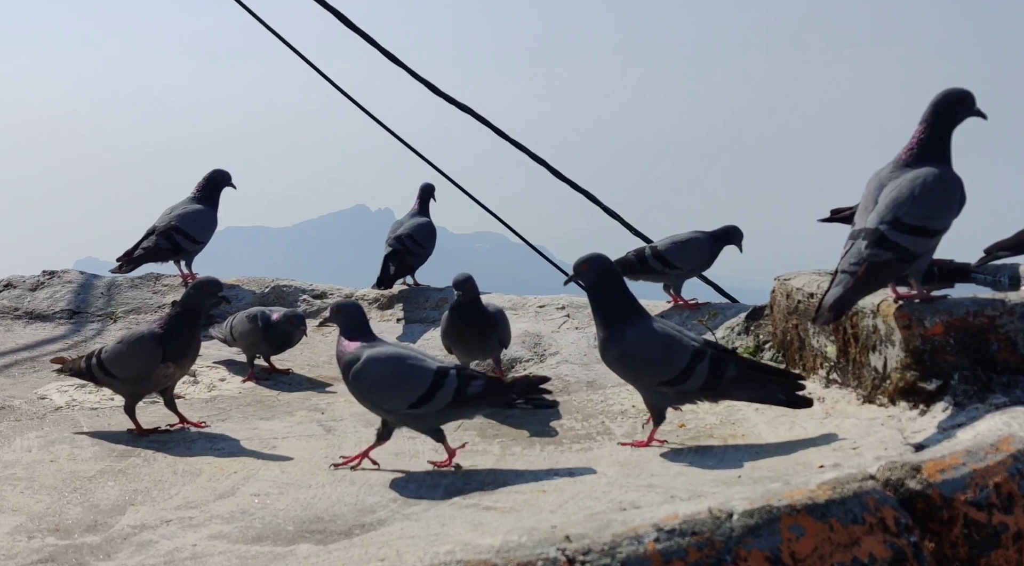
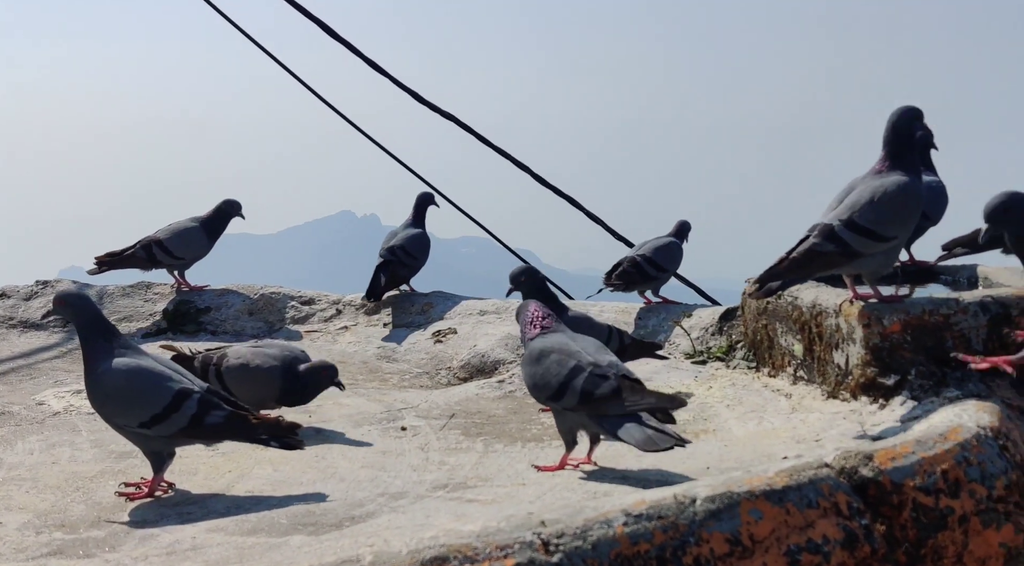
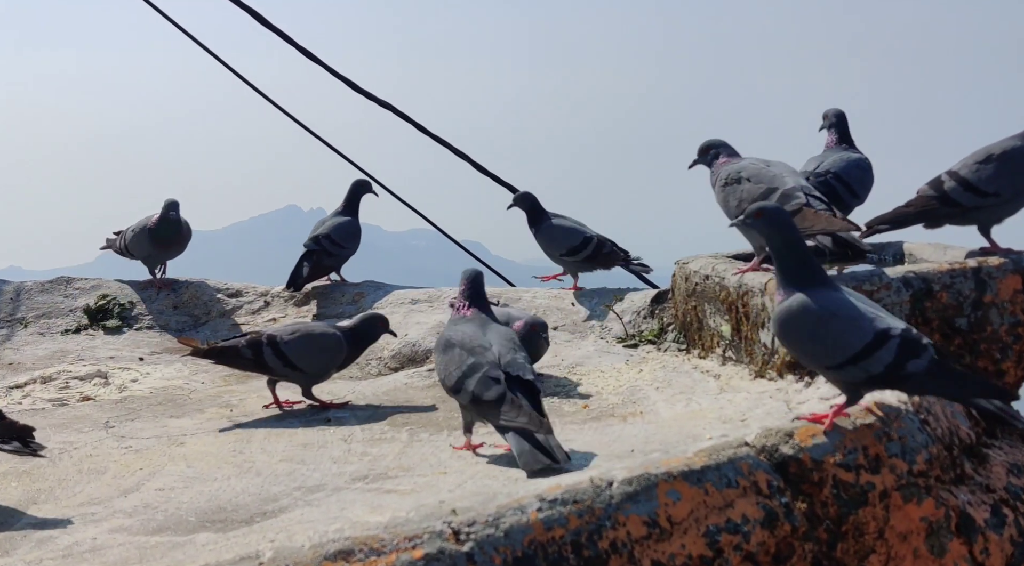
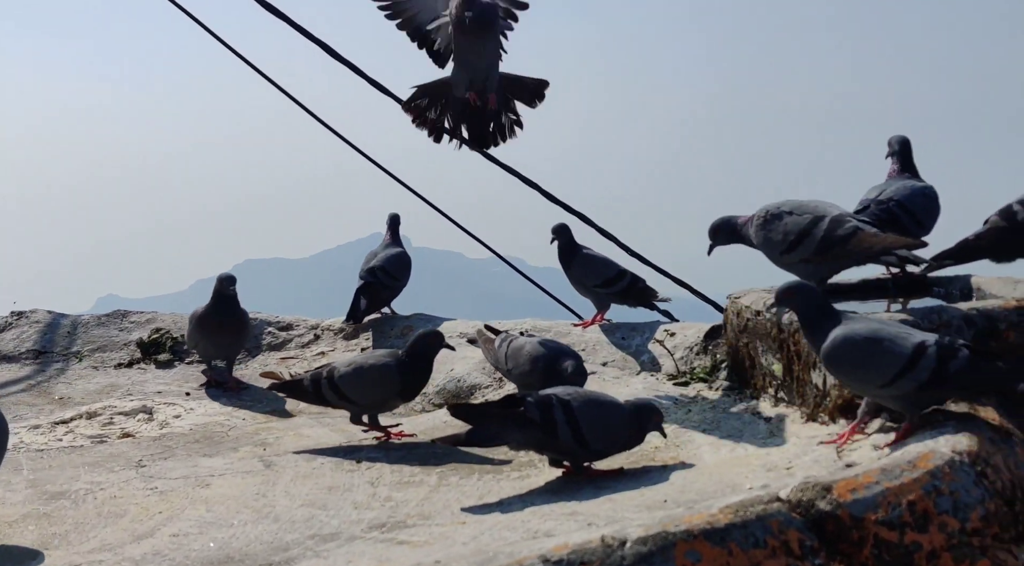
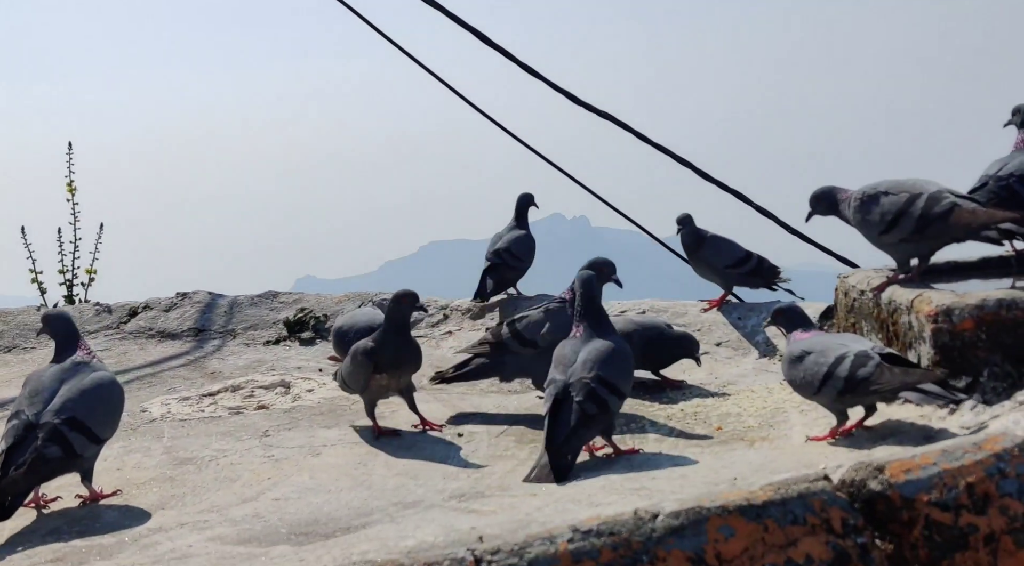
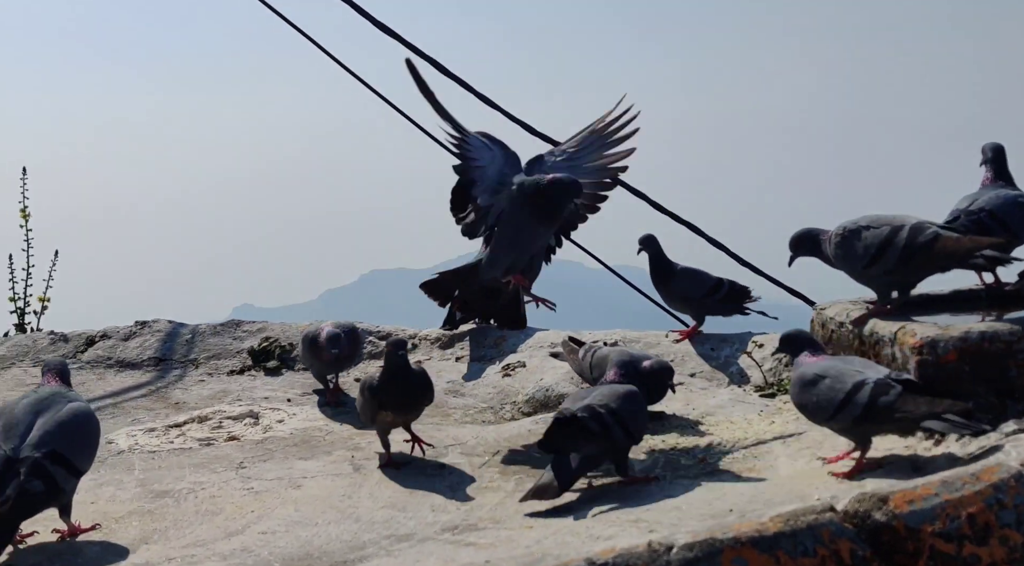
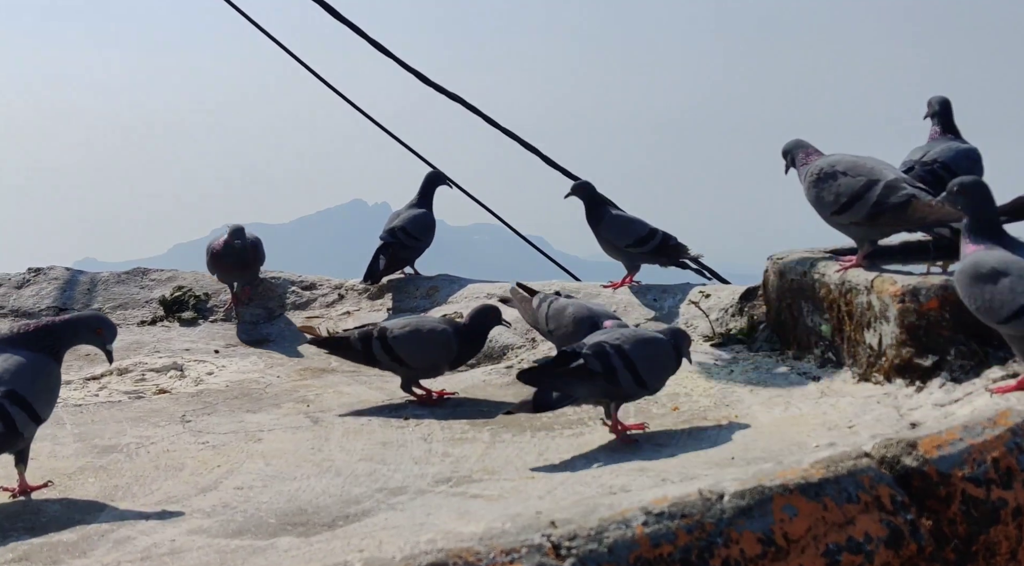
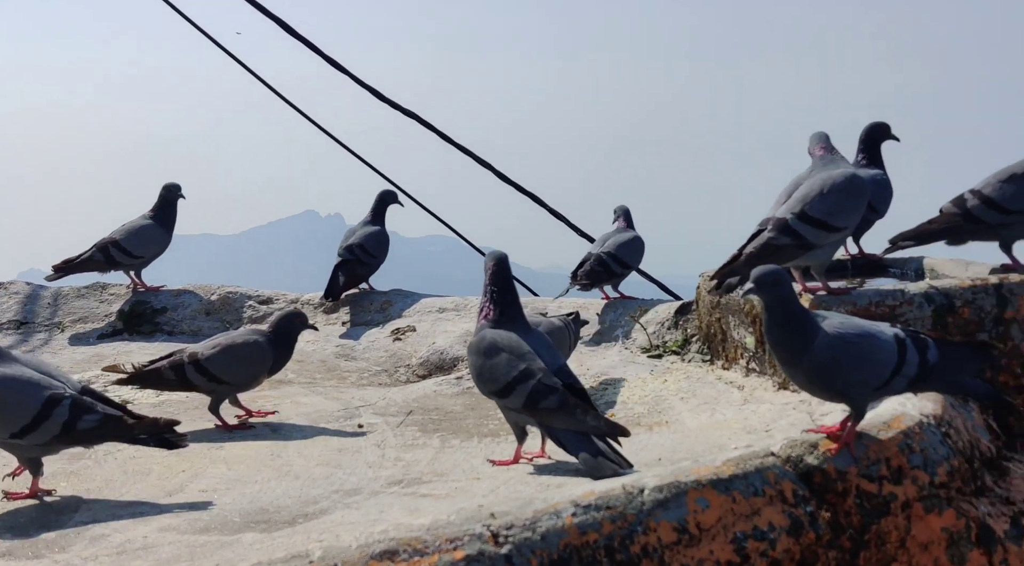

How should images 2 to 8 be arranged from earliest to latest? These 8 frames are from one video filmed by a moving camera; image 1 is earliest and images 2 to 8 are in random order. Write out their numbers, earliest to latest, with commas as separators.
2, 8, 3, 7, 4, 6, 5
